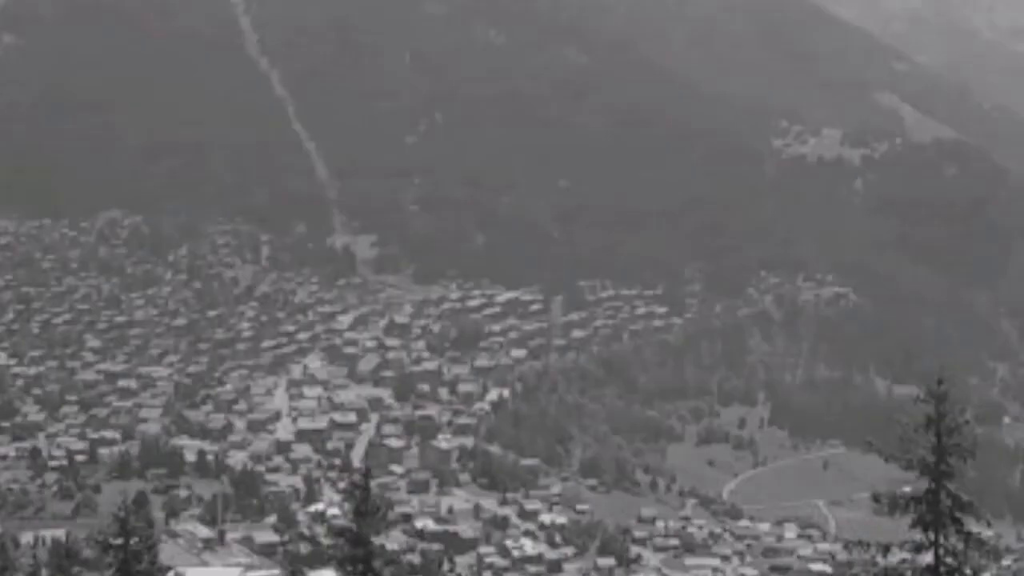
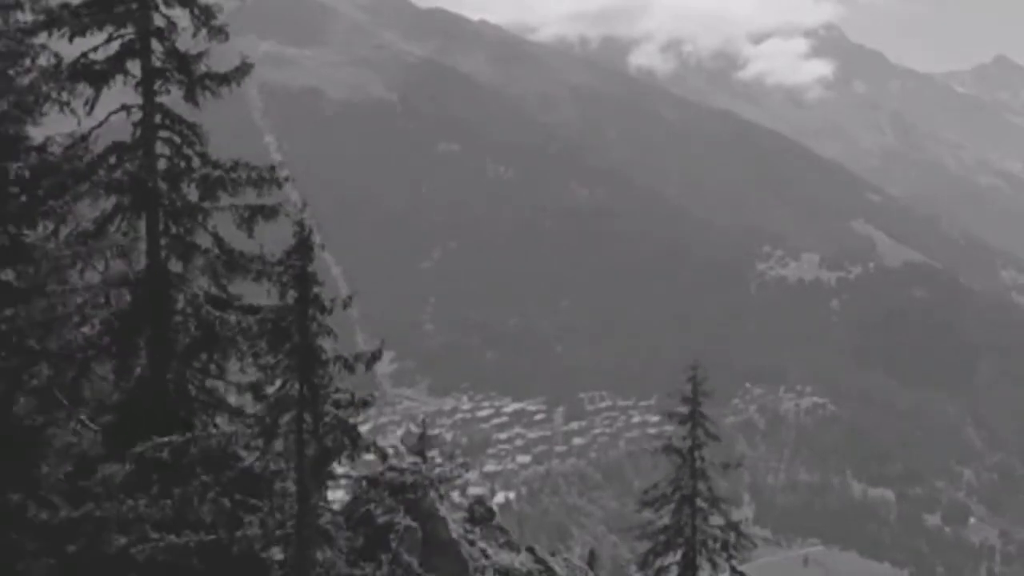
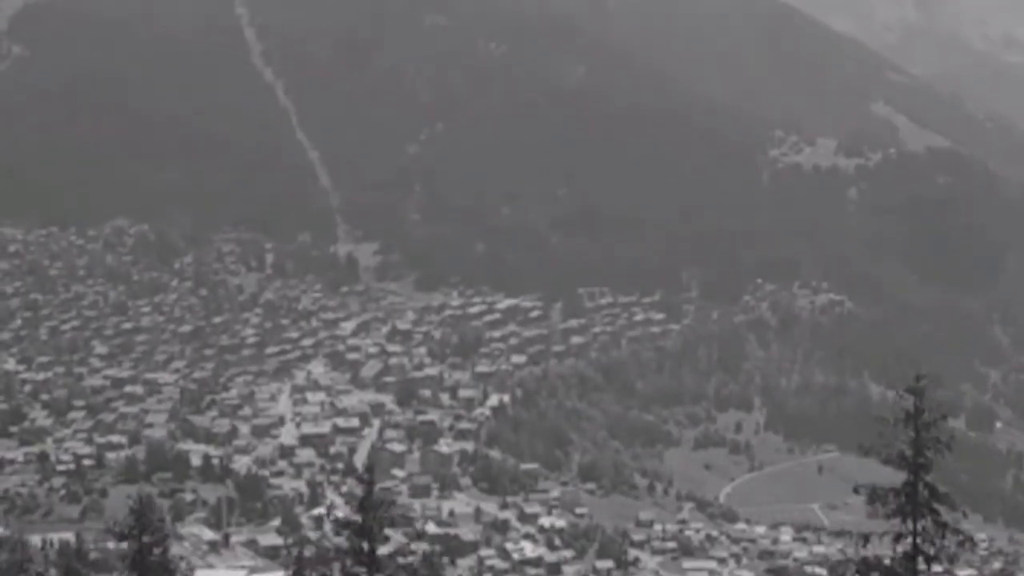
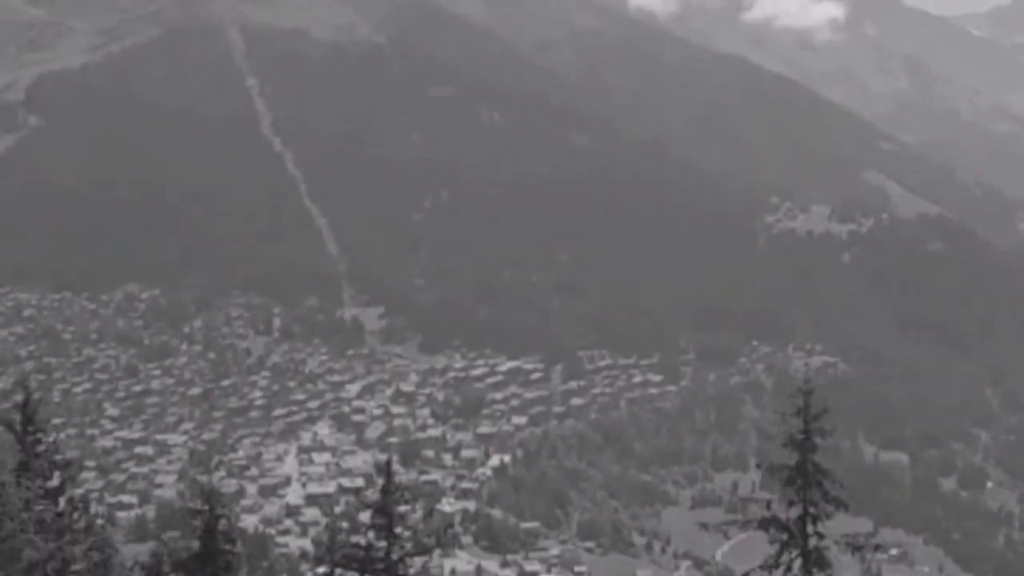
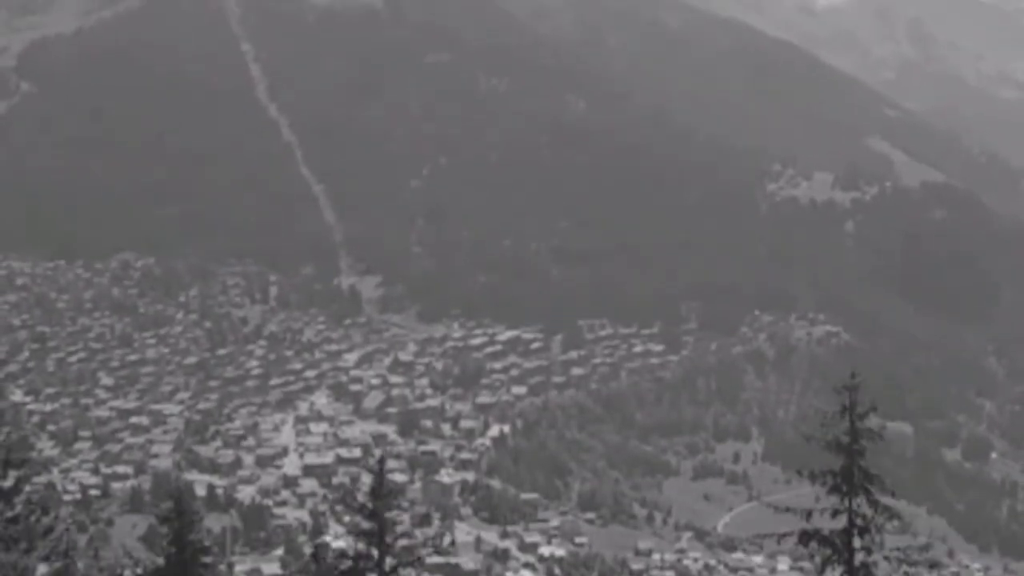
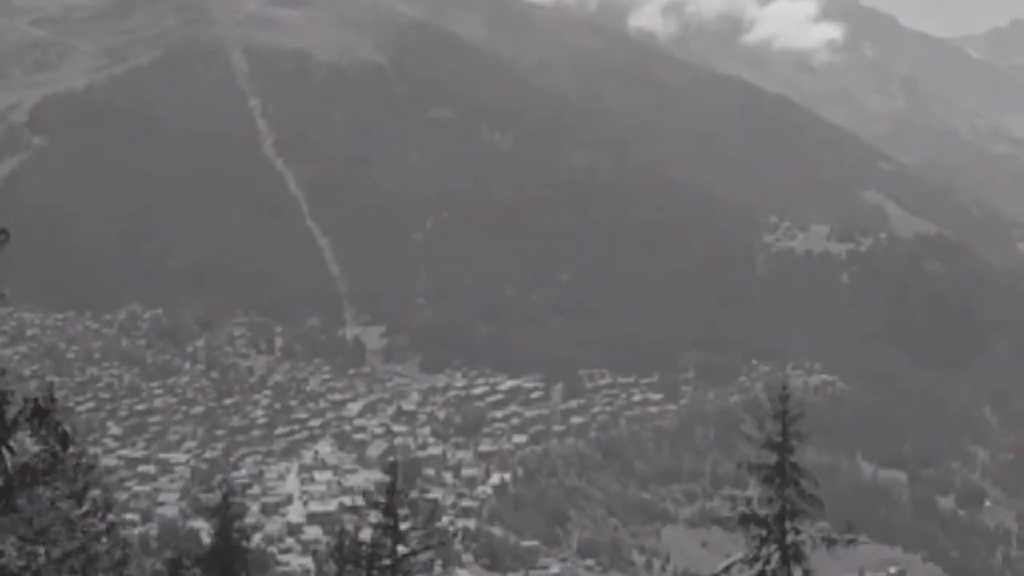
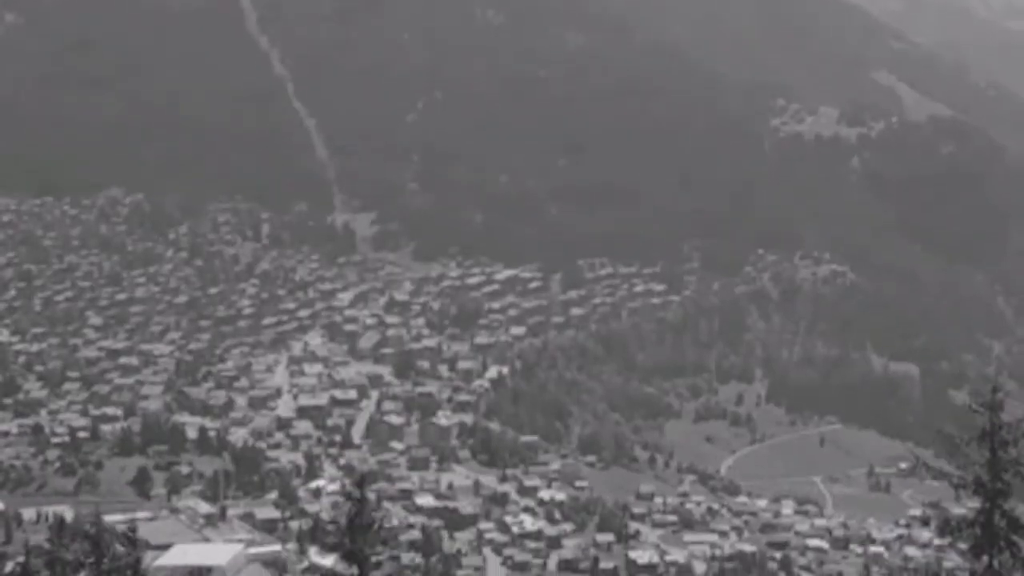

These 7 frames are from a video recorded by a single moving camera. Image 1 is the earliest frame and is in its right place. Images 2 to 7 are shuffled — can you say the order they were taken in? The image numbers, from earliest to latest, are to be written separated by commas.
7, 3, 5, 4, 6, 2
